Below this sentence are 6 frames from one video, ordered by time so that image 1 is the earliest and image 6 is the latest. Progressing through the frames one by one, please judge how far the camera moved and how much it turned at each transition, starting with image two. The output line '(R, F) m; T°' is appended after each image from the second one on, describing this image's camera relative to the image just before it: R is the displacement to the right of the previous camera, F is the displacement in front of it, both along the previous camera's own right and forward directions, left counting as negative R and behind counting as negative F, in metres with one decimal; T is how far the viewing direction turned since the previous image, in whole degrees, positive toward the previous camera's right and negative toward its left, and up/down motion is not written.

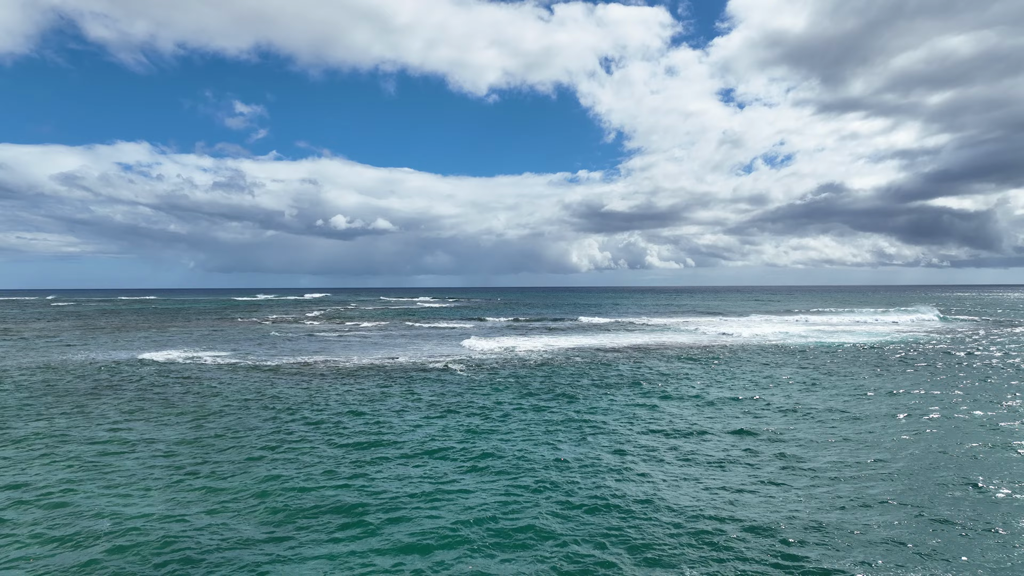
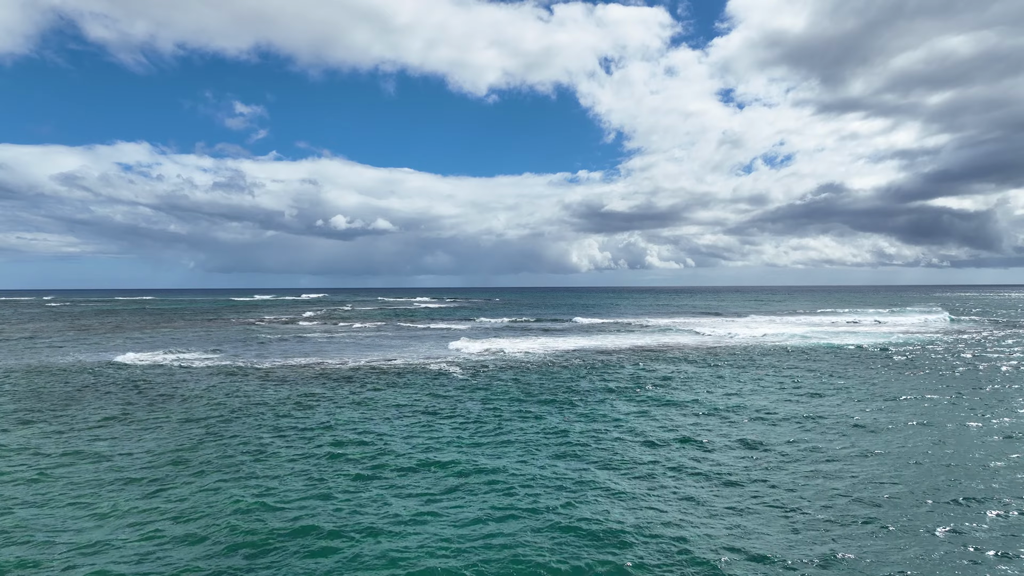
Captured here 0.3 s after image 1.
(-1.8, -2.6) m; 0°
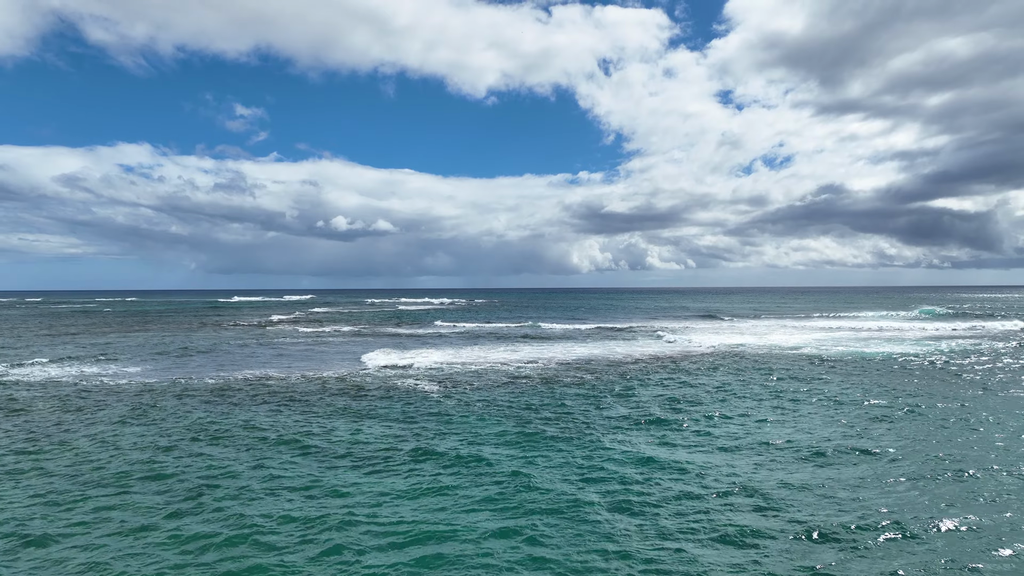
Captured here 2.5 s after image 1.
(+1.8, +2.4) m; 0°
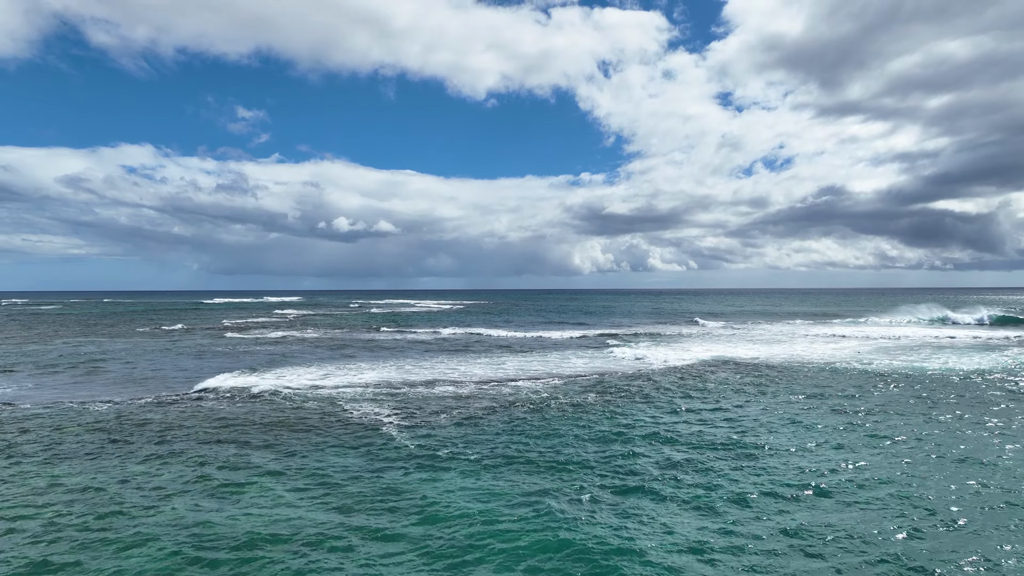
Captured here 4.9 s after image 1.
(+0.2, +5.3) m; 0°
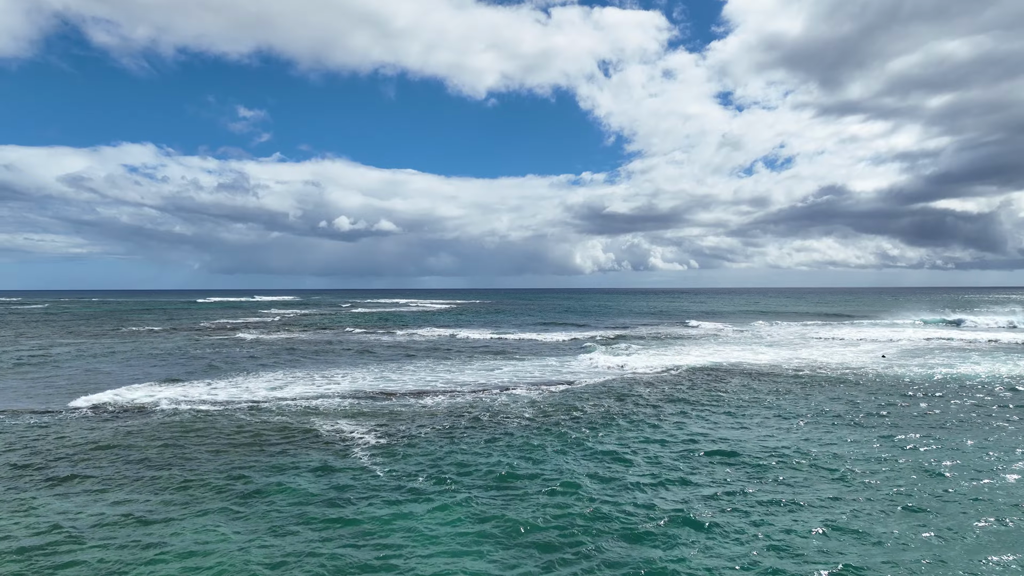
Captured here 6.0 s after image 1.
(+0.2, +1.8) m; 0°
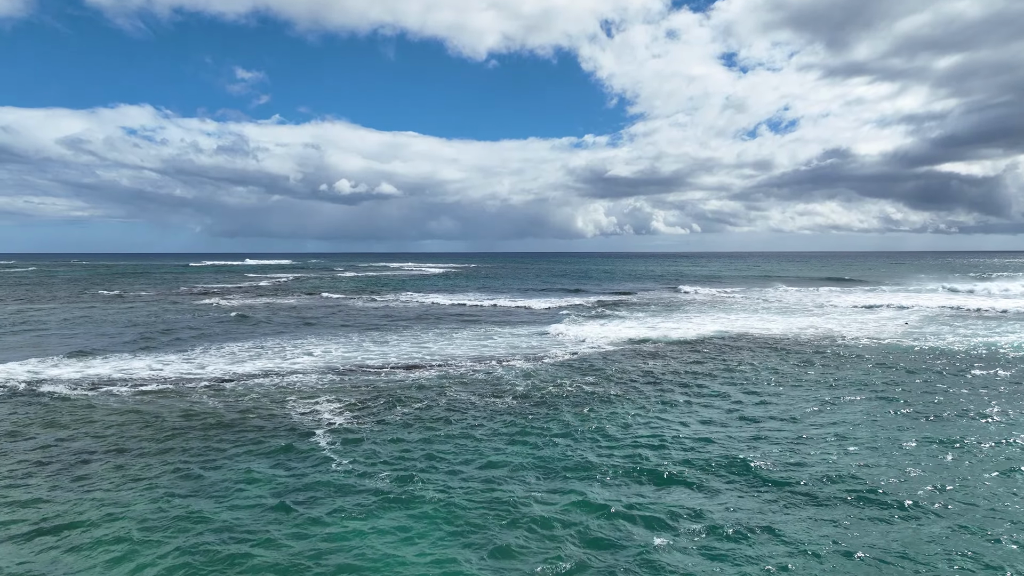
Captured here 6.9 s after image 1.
(+0.1, +2.5) m; 0°
